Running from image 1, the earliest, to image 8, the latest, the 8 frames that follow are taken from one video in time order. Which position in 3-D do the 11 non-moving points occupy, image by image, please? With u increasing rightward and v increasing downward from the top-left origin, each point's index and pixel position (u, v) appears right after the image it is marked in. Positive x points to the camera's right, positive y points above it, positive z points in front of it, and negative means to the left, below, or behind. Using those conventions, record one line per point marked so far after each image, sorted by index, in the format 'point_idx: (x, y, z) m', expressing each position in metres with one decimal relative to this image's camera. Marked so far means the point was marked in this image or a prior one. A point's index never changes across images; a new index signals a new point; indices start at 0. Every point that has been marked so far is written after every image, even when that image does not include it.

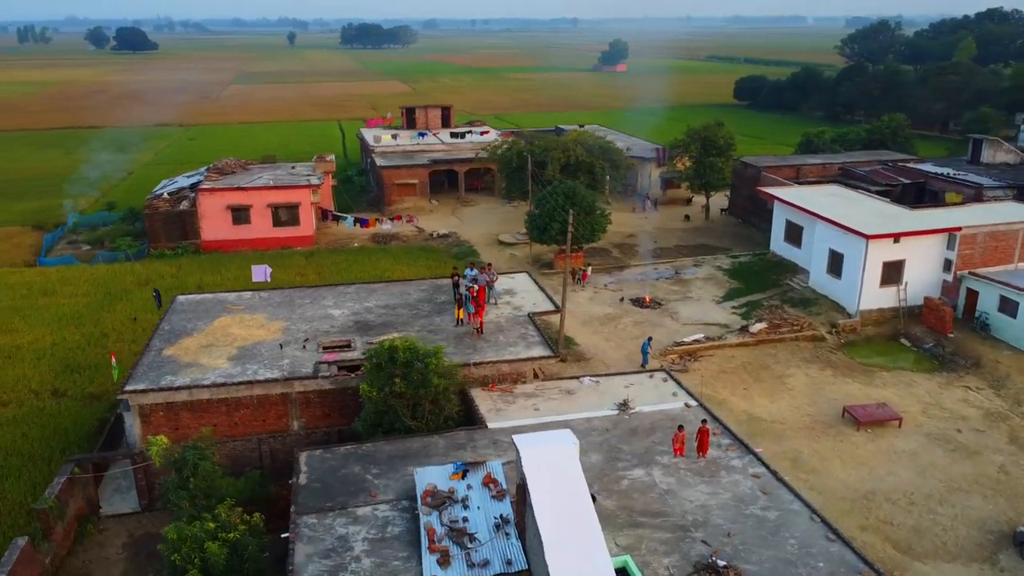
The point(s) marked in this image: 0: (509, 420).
0: (-0.1, -2.3, +13.7) m
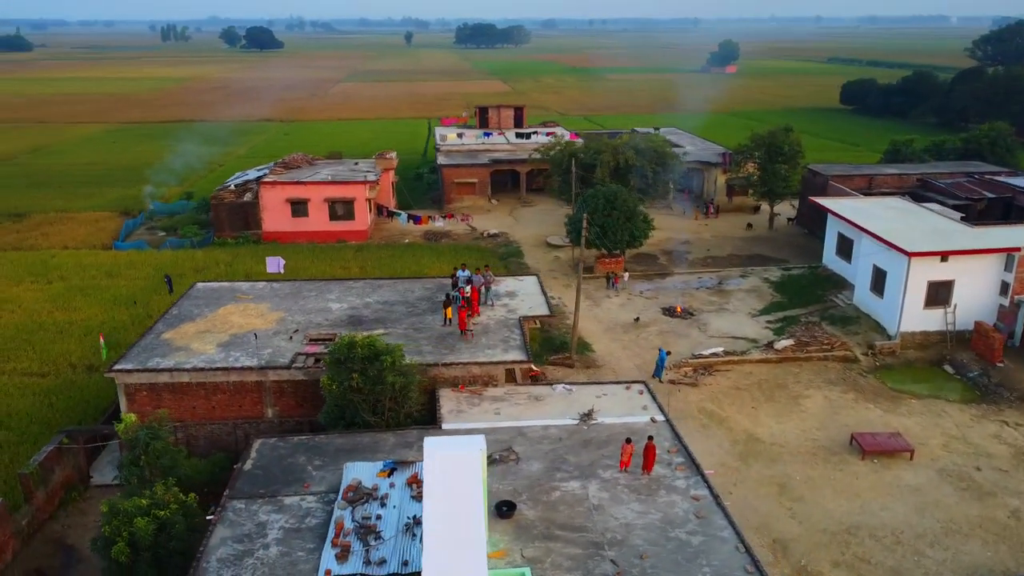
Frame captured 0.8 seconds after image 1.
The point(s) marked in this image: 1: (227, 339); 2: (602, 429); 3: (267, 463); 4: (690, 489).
0: (-0.8, -2.3, +13.8) m
1: (-5.8, -1.0, +16.0) m
2: (+1.5, -2.4, +13.5) m
3: (-3.9, -2.8, +12.5) m
4: (+2.6, -3.0, +11.8) m
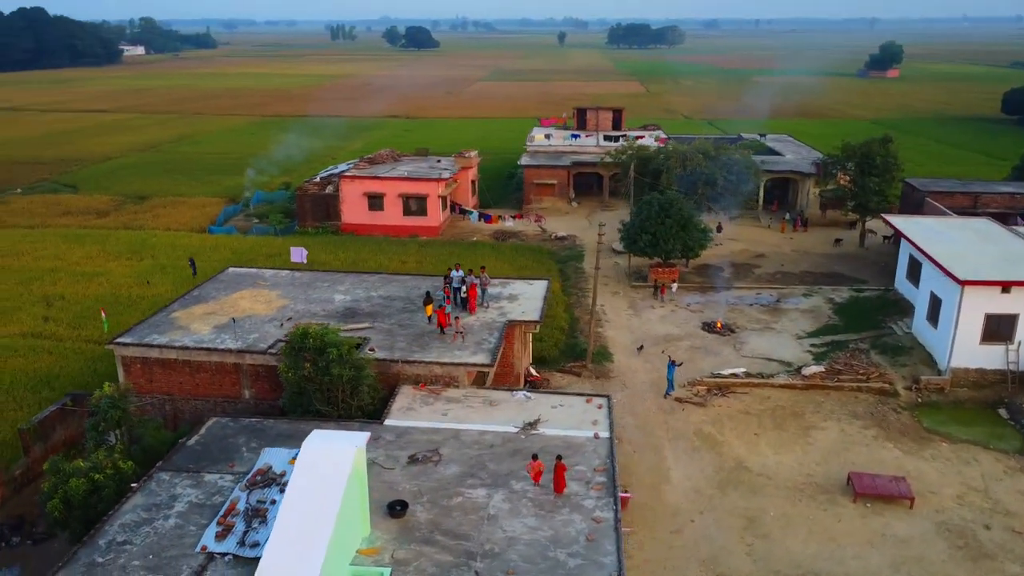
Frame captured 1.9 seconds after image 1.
0: (-1.8, -2.3, +13.9) m
1: (-6.2, -0.7, +17.0) m
2: (+0.4, -2.6, +13.3) m
3: (-5.1, -2.6, +13.2) m
4: (+1.2, -3.2, +11.4) m
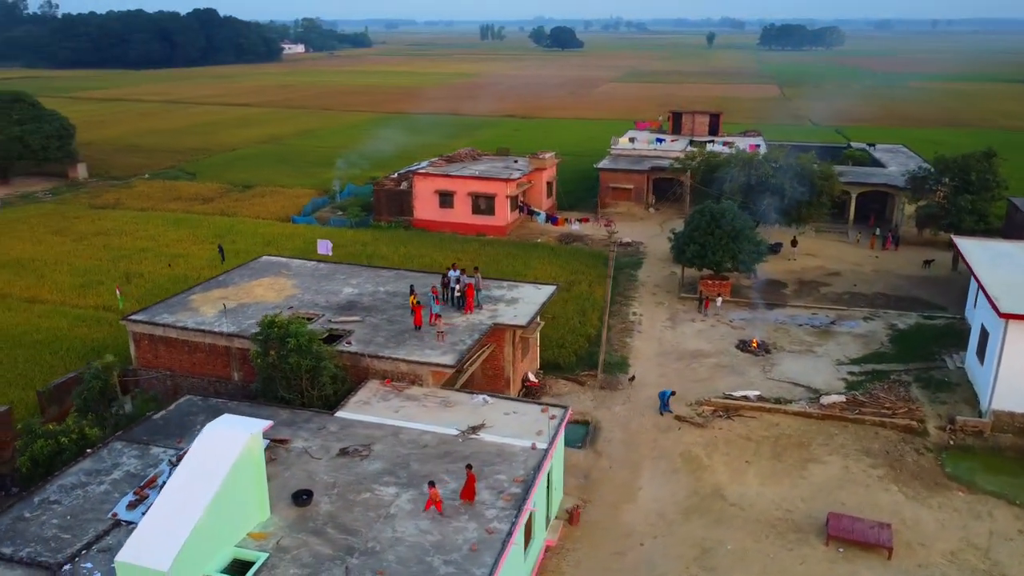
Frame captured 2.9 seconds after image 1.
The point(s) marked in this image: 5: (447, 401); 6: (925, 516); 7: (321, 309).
0: (-2.7, -2.3, +14.2) m
1: (-6.4, -0.4, +18.0) m
2: (-0.7, -2.6, +13.2) m
3: (-6.1, -2.3, +14.1) m
4: (-0.3, -3.3, +11.2) m
5: (-1.2, -2.1, +14.7) m
6: (+7.7, -4.3, +14.8) m
7: (-4.3, -0.5, +18.0) m
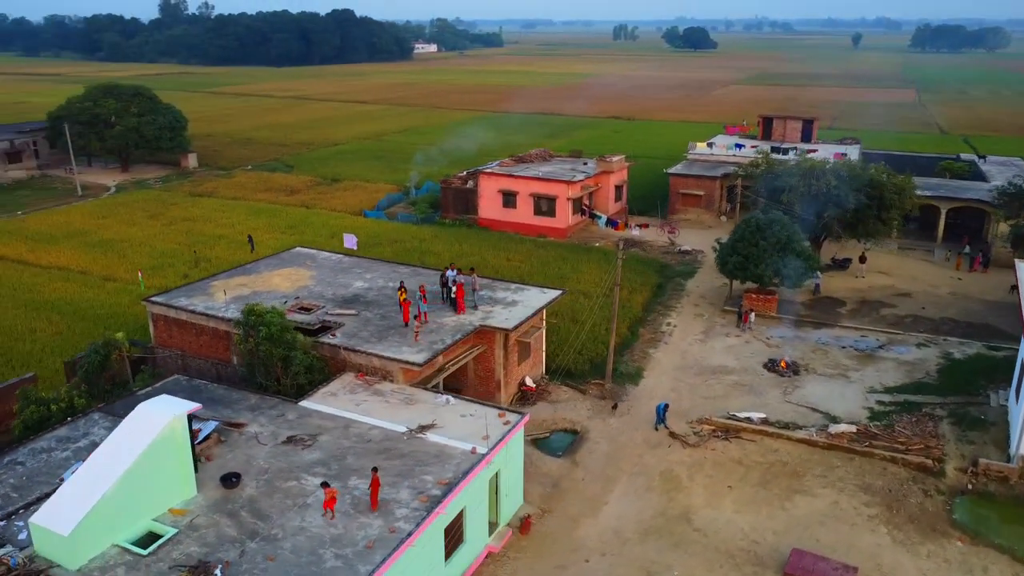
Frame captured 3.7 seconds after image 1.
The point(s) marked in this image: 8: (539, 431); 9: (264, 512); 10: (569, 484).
0: (-3.5, -2.2, +14.7) m
1: (-6.4, -0.1, +19.0) m
2: (-1.7, -2.6, +13.3) m
3: (-6.8, -2.0, +15.1) m
4: (-1.7, -3.3, +11.3) m
5: (-1.9, -2.1, +14.9) m
6: (+6.8, -4.7, +13.5) m
7: (-4.4, -0.3, +18.6) m
8: (+0.6, -3.2, +17.6) m
9: (-3.6, -3.3, +11.4) m
10: (+1.1, -3.9, +15.7) m
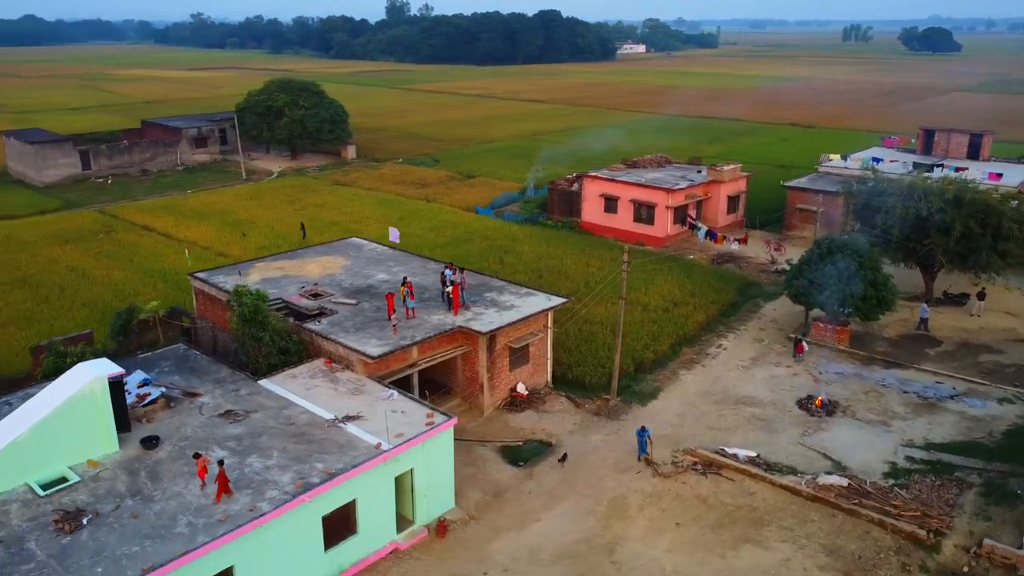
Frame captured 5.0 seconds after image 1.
0: (-4.6, -1.9, +15.6) m
1: (-6.2, +0.3, +20.5) m
2: (-3.2, -2.5, +13.8) m
3: (-7.7, -1.5, +16.8) m
4: (-3.8, -3.2, +11.9) m
5: (-3.0, -2.0, +15.4) m
6: (+4.8, -5.3, +11.9) m
7: (-4.3, 0.0, +19.6) m
8: (0.0, -3.3, +17.4) m
9: (-5.6, -3.0, +12.5) m
10: (0.0, -4.1, +15.5) m
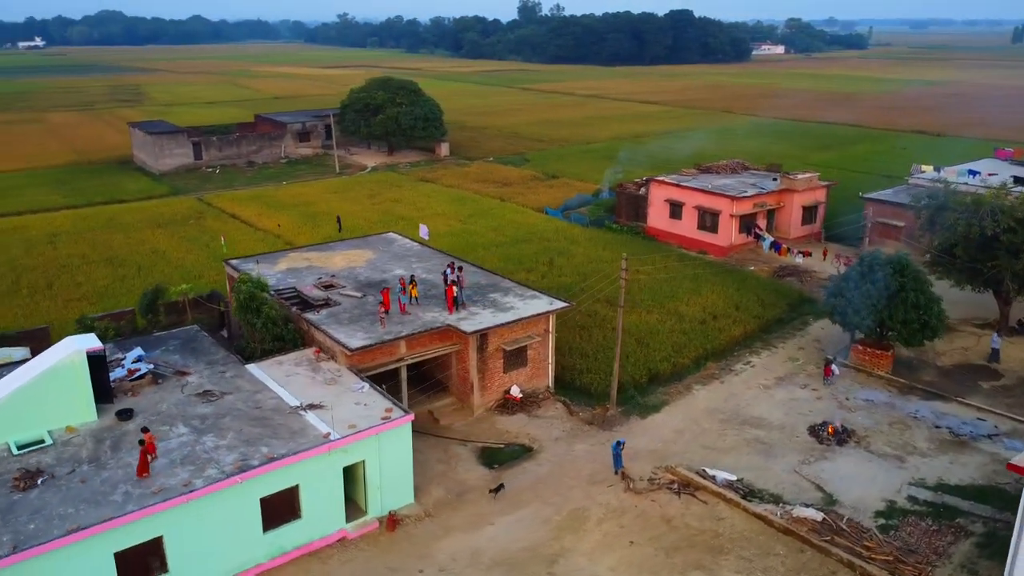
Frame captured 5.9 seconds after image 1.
0: (-5.1, -1.7, +16.3) m
1: (-5.8, +0.6, +21.4) m
2: (-4.1, -2.4, +14.3) m
3: (-8.0, -1.1, +18.0) m
4: (-5.0, -3.0, +12.5) m
5: (-3.6, -1.9, +15.9) m
6: (+3.4, -5.6, +11.2) m
7: (-4.1, +0.2, +20.2) m
8: (-0.4, -3.4, +17.3) m
9: (-6.6, -2.7, +13.4) m
10: (-0.7, -4.1, +15.5) m
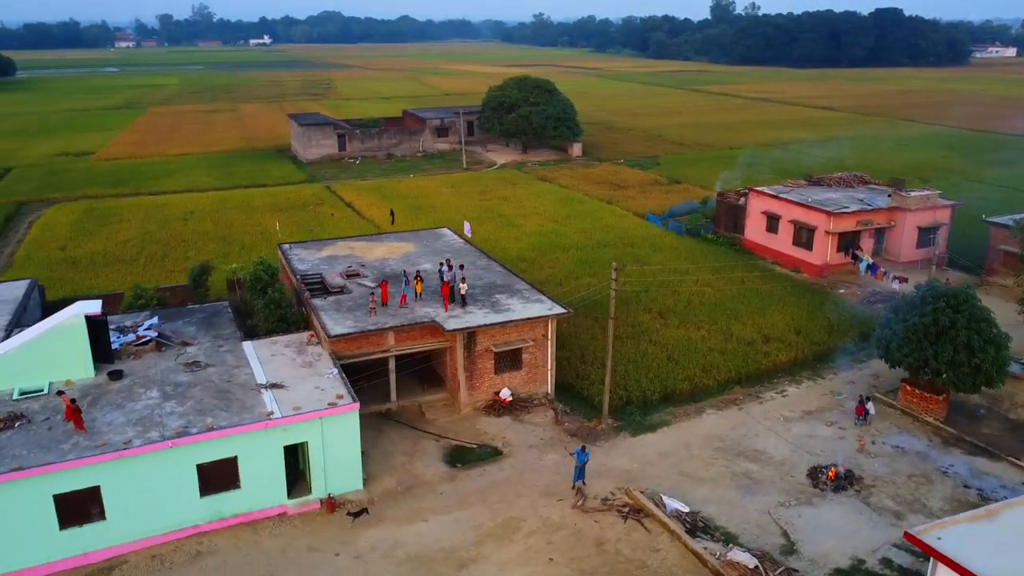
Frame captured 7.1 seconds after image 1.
0: (-5.7, -1.3, +17.4) m
1: (-5.0, +0.9, +22.5) m
2: (-5.1, -2.1, +15.3) m
3: (-8.0, -0.5, +19.8) m
4: (-6.5, -2.6, +13.7) m
5: (-4.3, -1.6, +16.7) m
6: (+1.1, -5.8, +10.6) m
7: (-3.6, +0.4, +21.0) m
8: (-1.0, -3.4, +17.4) m
9: (-7.9, -2.2, +15.0) m
10: (-1.8, -4.0, +15.7) m
